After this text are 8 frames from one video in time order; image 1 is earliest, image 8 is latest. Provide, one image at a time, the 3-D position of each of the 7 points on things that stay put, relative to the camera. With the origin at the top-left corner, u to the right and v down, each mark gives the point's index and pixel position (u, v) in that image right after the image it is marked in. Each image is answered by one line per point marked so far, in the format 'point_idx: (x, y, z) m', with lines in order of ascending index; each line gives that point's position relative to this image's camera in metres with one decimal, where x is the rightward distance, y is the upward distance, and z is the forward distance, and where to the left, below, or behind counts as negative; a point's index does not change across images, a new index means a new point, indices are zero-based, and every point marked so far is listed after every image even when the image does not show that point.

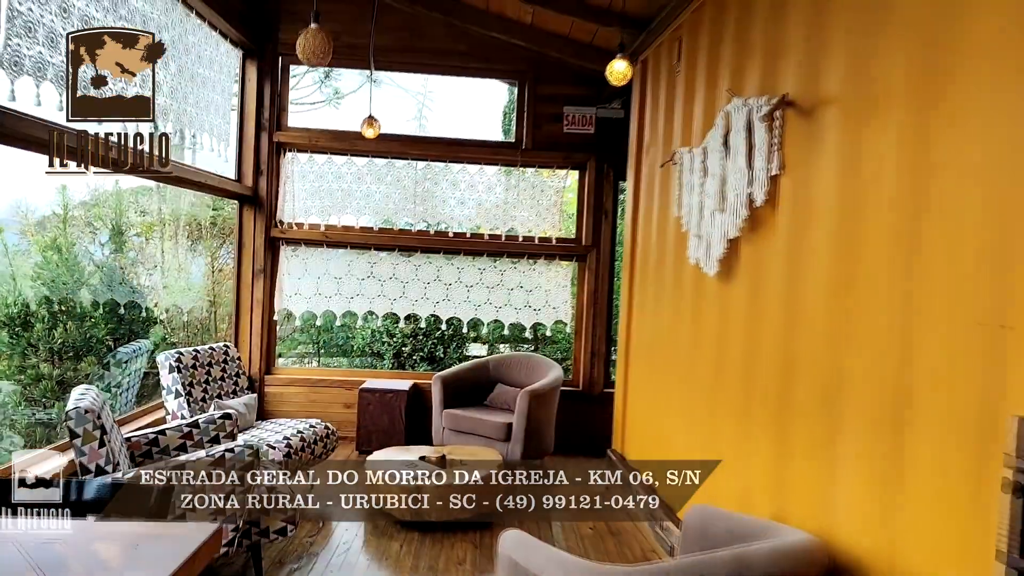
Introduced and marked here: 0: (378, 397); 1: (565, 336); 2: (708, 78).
0: (-0.8, -0.7, +4.1) m
1: (+0.4, -0.4, +4.8) m
2: (+0.8, +0.9, +2.7) m
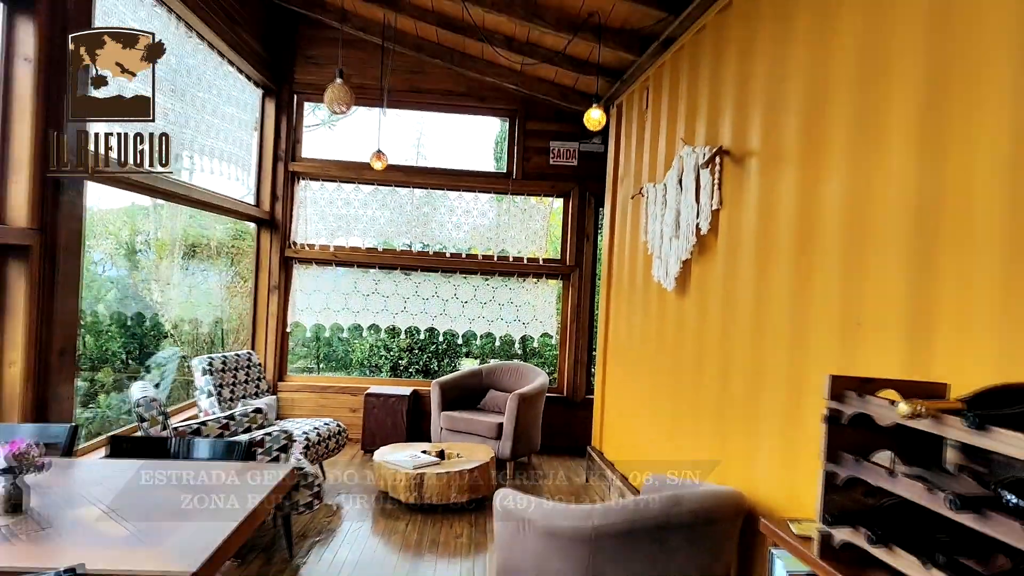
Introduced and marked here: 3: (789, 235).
0: (-0.9, -0.8, +4.5) m
1: (+0.3, -0.5, +5.2) m
2: (+0.8, +0.8, +3.2) m
3: (+0.9, +0.2, +2.1) m
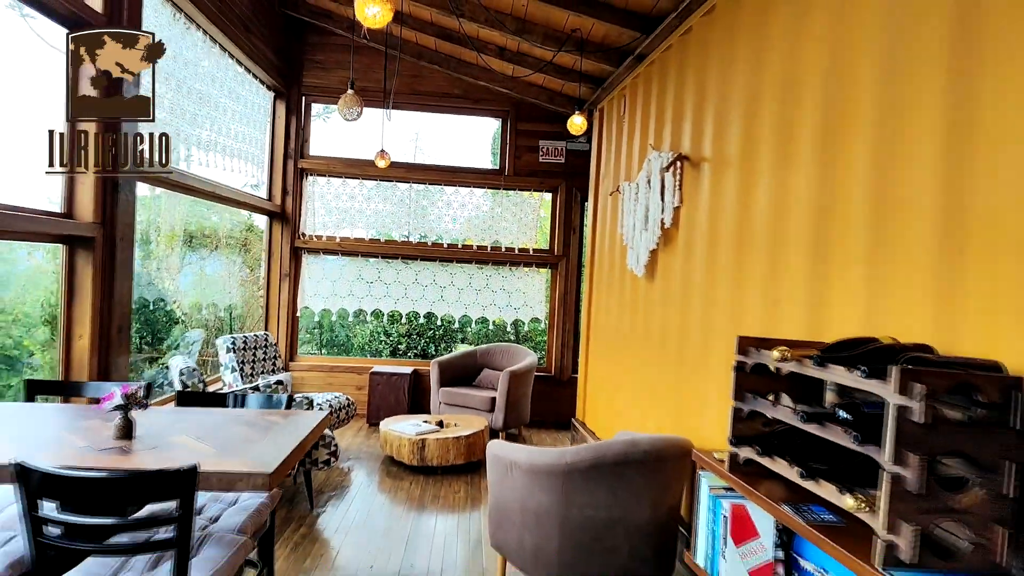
0: (-1.0, -0.7, +5.0) m
1: (+0.2, -0.4, +5.6) m
2: (+0.7, +0.9, +3.6) m
3: (+0.8, +0.2, +2.5) m
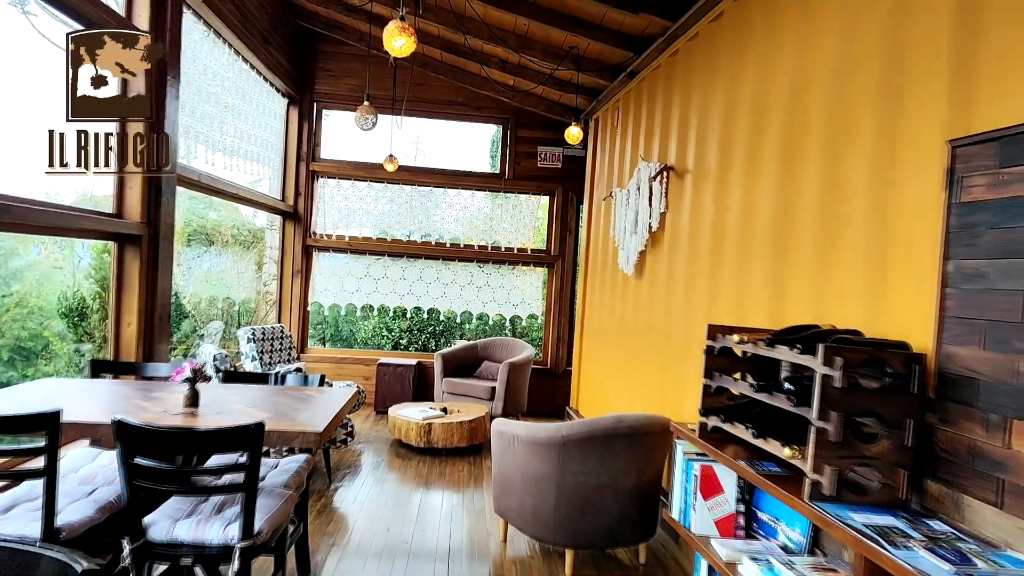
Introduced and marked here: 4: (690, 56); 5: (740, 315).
0: (-1.0, -0.7, +5.3) m
1: (+0.2, -0.4, +6.0) m
2: (+0.7, +0.9, +3.9) m
3: (+0.9, +0.2, +2.8) m
4: (+0.9, +1.1, +3.2) m
5: (+0.9, -0.1, +2.5) m
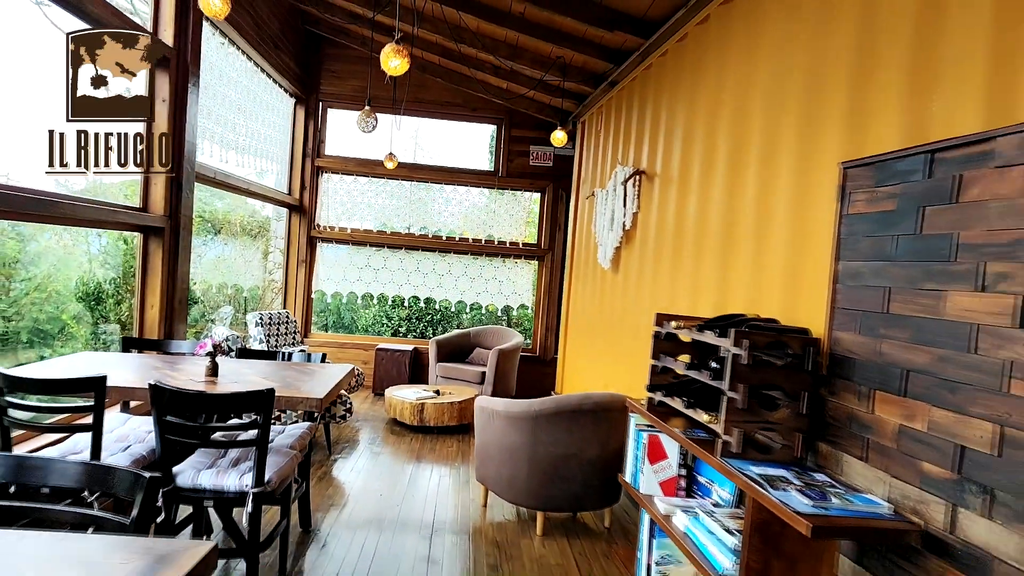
0: (-1.1, -0.6, +5.6) m
1: (+0.2, -0.3, +6.3) m
2: (+0.7, +0.9, +4.2) m
3: (+0.8, +0.3, +3.2) m
4: (+0.8, +1.2, +3.5) m
5: (+0.8, -0.1, +2.8) m
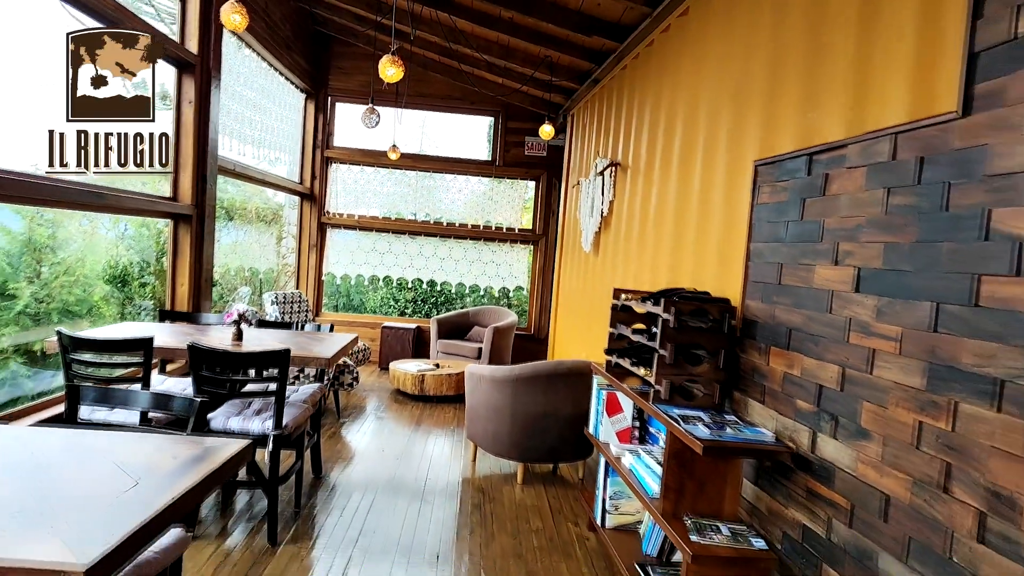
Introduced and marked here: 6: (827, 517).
0: (-1.1, -0.4, +6.1) m
1: (+0.1, -0.1, +6.7) m
2: (+0.6, +1.1, +4.6) m
3: (+0.7, +0.4, +3.5) m
4: (+0.7, +1.3, +3.8) m
5: (+0.7, 0.0, +3.2) m
6: (+0.8, -0.6, +1.7) m
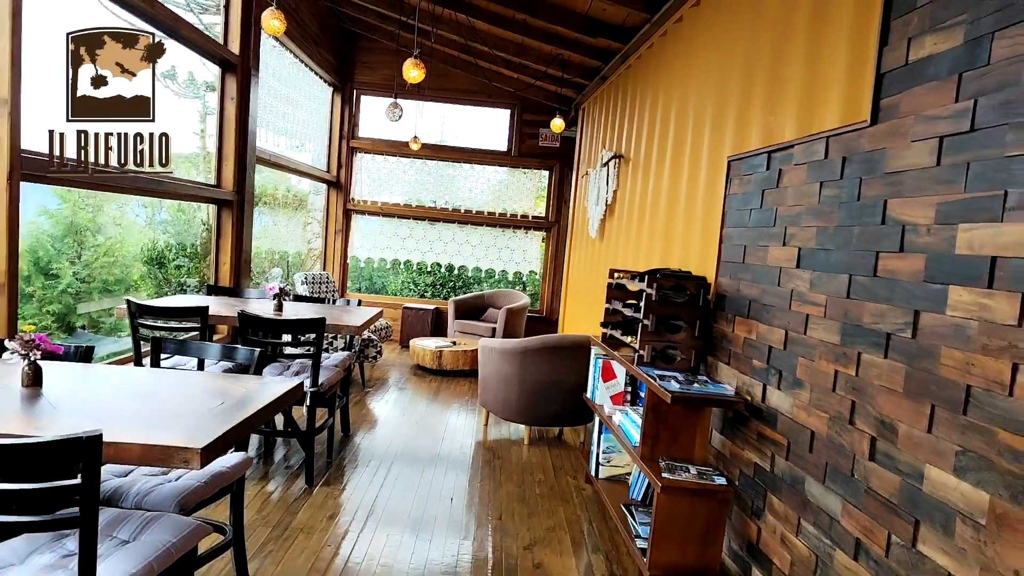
0: (-1.0, -0.2, +6.5) m
1: (+0.3, +0.1, +7.1) m
2: (+0.7, +1.2, +4.9) m
3: (+0.8, +0.5, +3.9) m
4: (+0.8, +1.4, +4.2) m
5: (+0.8, +0.1, +3.6) m
6: (+0.8, -0.5, +2.0) m
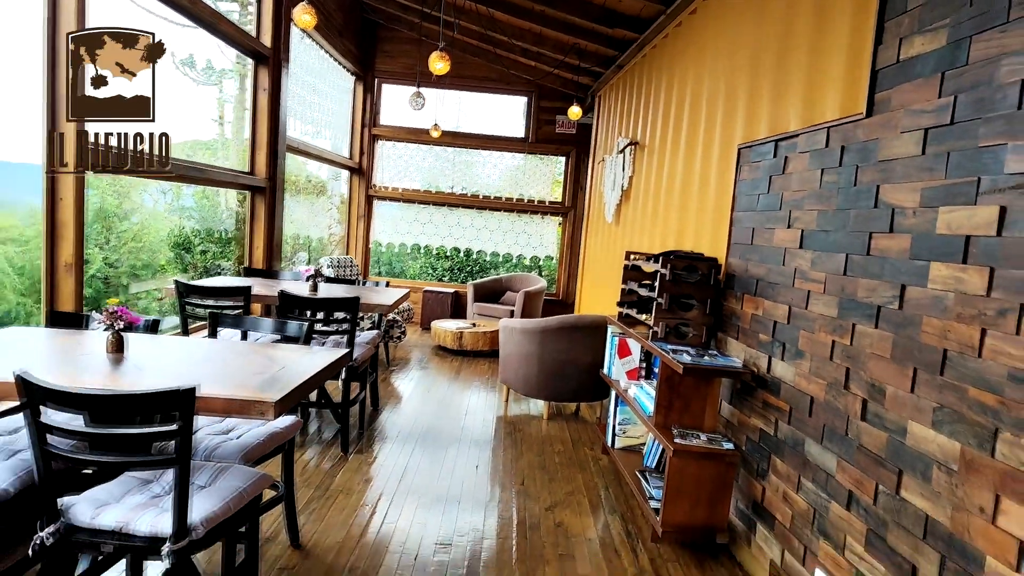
0: (-0.8, -0.1, +6.7) m
1: (+0.5, +0.2, +7.3) m
2: (+0.8, +1.3, +5.1) m
3: (+0.9, +0.6, +4.0) m
4: (+0.9, +1.5, +4.3) m
5: (+0.9, +0.2, +3.7) m
6: (+0.9, -0.5, +2.2) m
